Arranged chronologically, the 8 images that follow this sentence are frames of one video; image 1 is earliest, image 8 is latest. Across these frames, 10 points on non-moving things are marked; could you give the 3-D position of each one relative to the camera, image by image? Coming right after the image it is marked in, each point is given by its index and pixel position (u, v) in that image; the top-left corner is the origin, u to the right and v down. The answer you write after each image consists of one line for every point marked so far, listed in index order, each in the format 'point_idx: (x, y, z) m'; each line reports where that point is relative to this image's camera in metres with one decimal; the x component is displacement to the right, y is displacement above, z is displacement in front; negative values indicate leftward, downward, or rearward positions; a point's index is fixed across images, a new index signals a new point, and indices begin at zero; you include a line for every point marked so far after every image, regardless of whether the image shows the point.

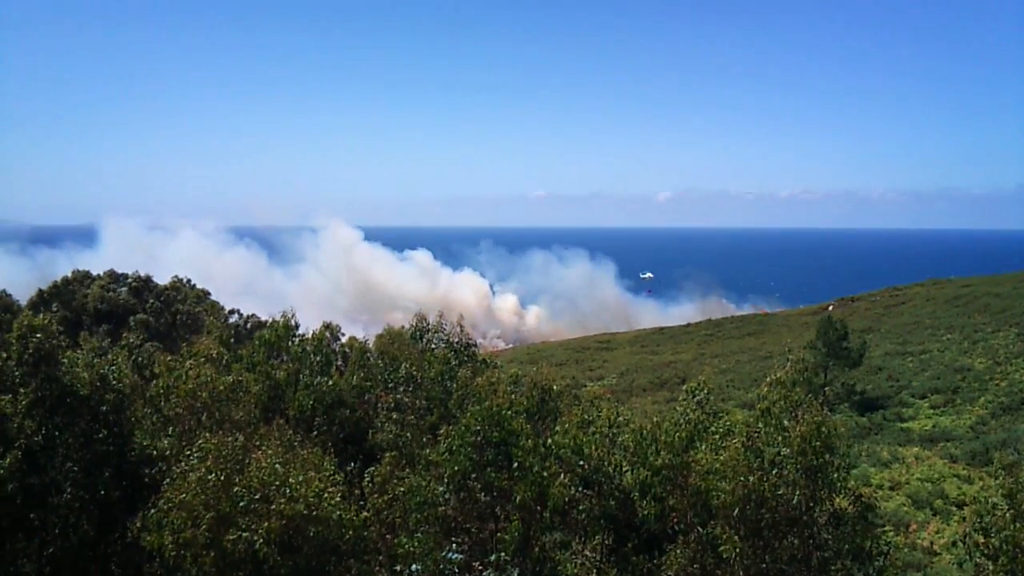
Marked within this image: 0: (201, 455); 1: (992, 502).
0: (-6.7, -3.6, +13.8) m
1: (+10.6, -4.8, +14.0) m
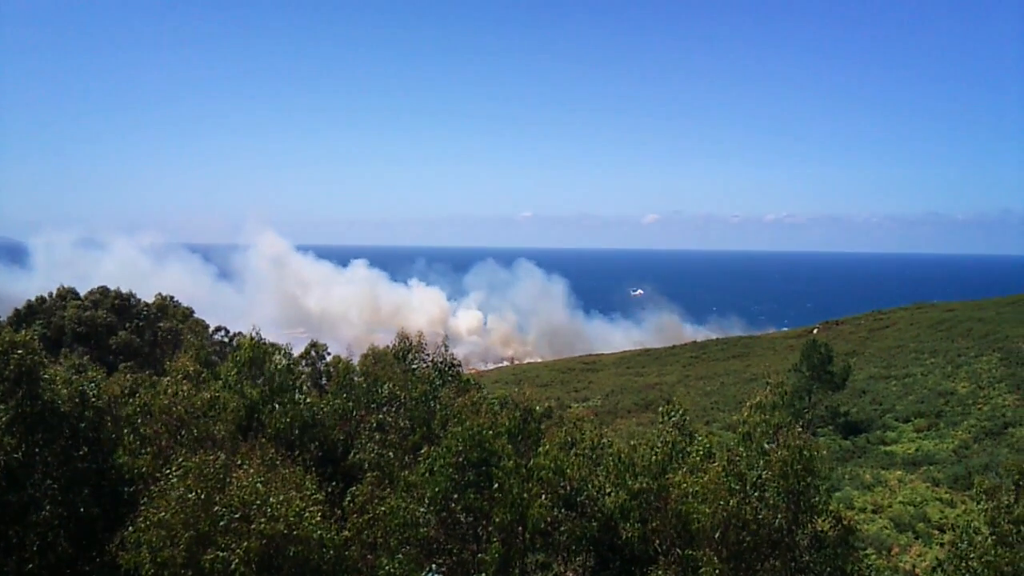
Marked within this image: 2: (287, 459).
0: (-7.1, -4.0, +13.6) m
1: (+10.2, -5.3, +14.0) m
2: (-5.2, -4.0, +14.7) m
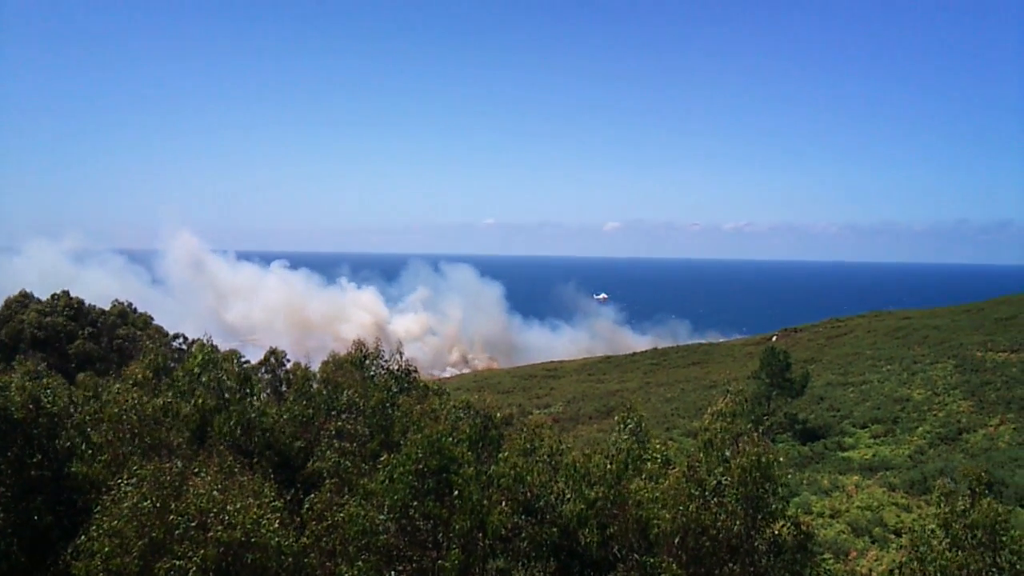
0: (-8.0, -4.1, +13.4) m
1: (+9.3, -5.5, +14.2) m
2: (-6.1, -4.1, +14.6) m
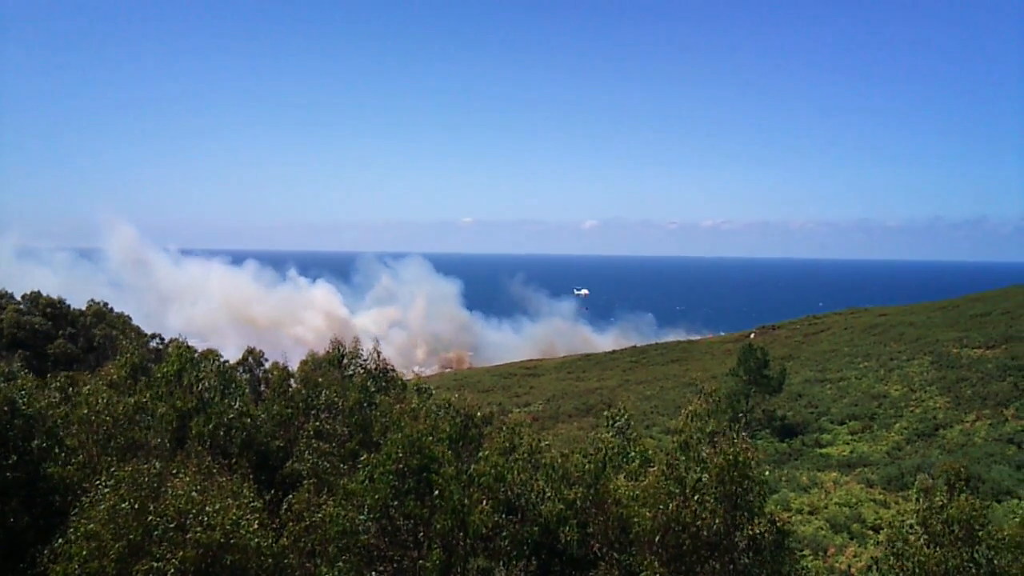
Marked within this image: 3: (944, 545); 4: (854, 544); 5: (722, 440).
0: (-8.4, -4.1, +13.3) m
1: (+8.9, -5.4, +14.2) m
2: (-6.6, -4.1, +14.5) m
3: (+9.0, -5.4, +13.1) m
4: (+10.0, -7.6, +18.7) m
5: (+4.9, -3.5, +14.6) m
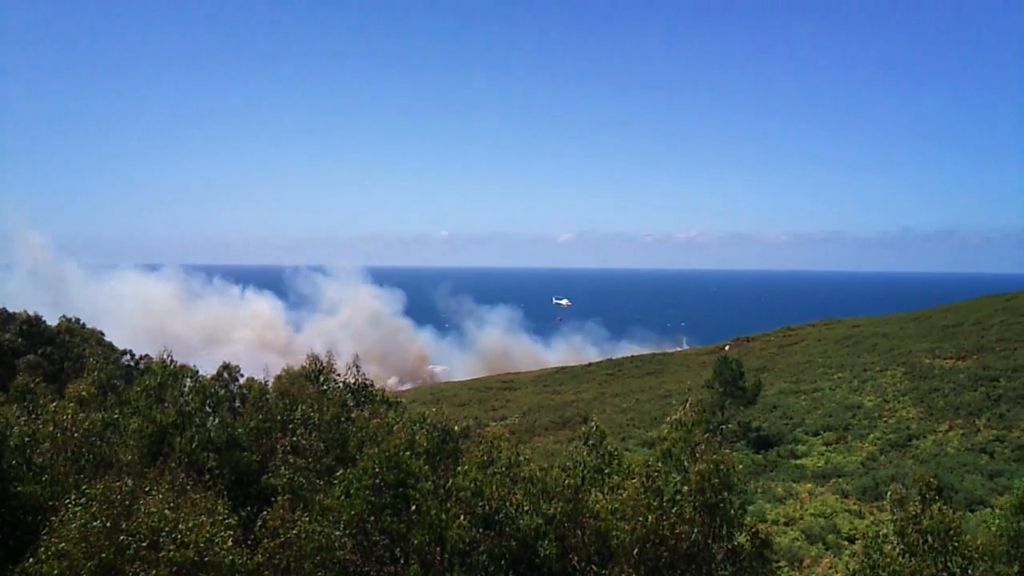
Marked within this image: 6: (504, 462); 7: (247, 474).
0: (-8.9, -4.5, +13.2) m
1: (+8.4, -5.7, +14.3) m
2: (-7.1, -4.5, +14.4) m
3: (+8.5, -5.6, +13.2) m
4: (+9.5, -7.9, +18.8) m
5: (+4.4, -3.8, +14.7) m
6: (-0.2, -4.3, +15.7) m
7: (-6.5, -4.6, +15.6) m
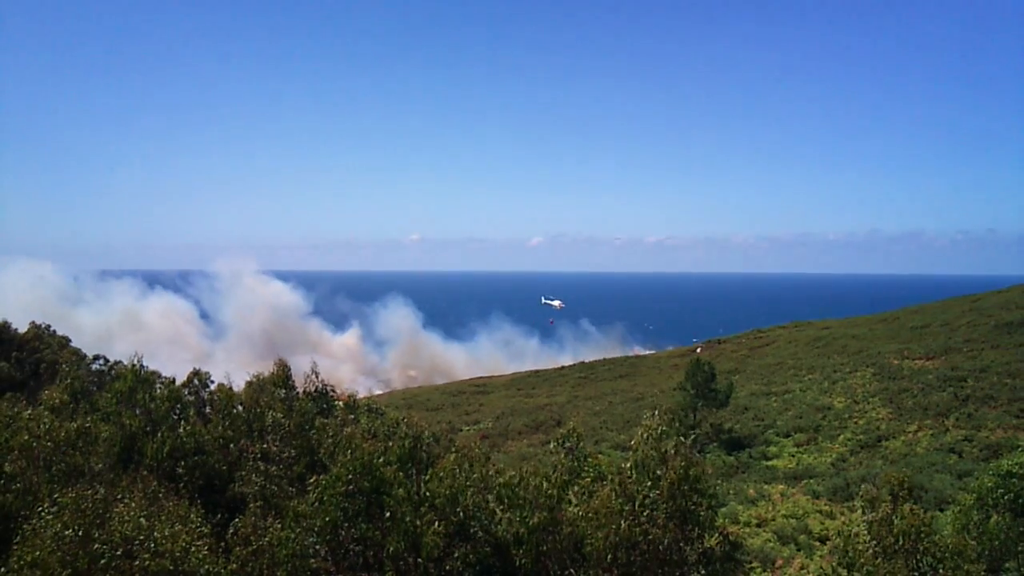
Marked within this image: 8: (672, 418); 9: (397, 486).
0: (-9.5, -4.6, +13.1) m
1: (+7.8, -5.7, +14.4) m
2: (-7.7, -4.6, +14.3) m
3: (+8.0, -5.6, +13.3) m
4: (+8.8, -7.9, +18.9) m
5: (+3.8, -3.8, +14.7) m
6: (-0.8, -4.4, +15.7) m
7: (-7.1, -4.7, +15.5) m
8: (+4.3, -3.3, +16.7) m
9: (-2.6, -4.4, +14.1) m
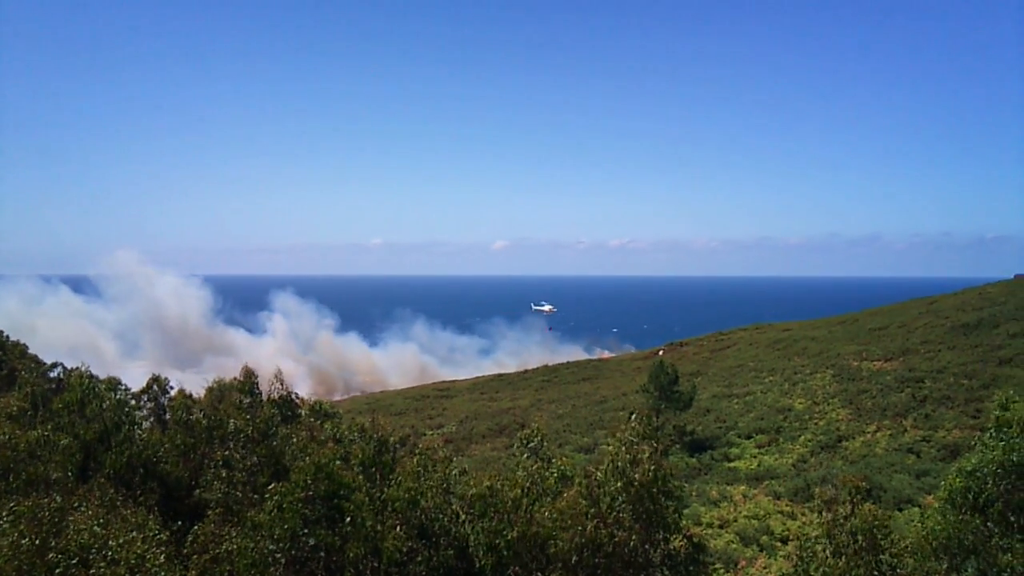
0: (-10.2, -4.7, +12.9) m
1: (+7.0, -5.8, +14.6) m
2: (-8.5, -4.7, +14.1) m
3: (+7.2, -5.7, +13.5) m
4: (+8.0, -8.0, +19.0) m
5: (+3.0, -3.9, +14.8) m
6: (-1.6, -4.5, +15.7) m
7: (-7.9, -4.8, +15.3) m
8: (+3.4, -3.4, +16.8) m
9: (-3.4, -4.5, +14.0) m
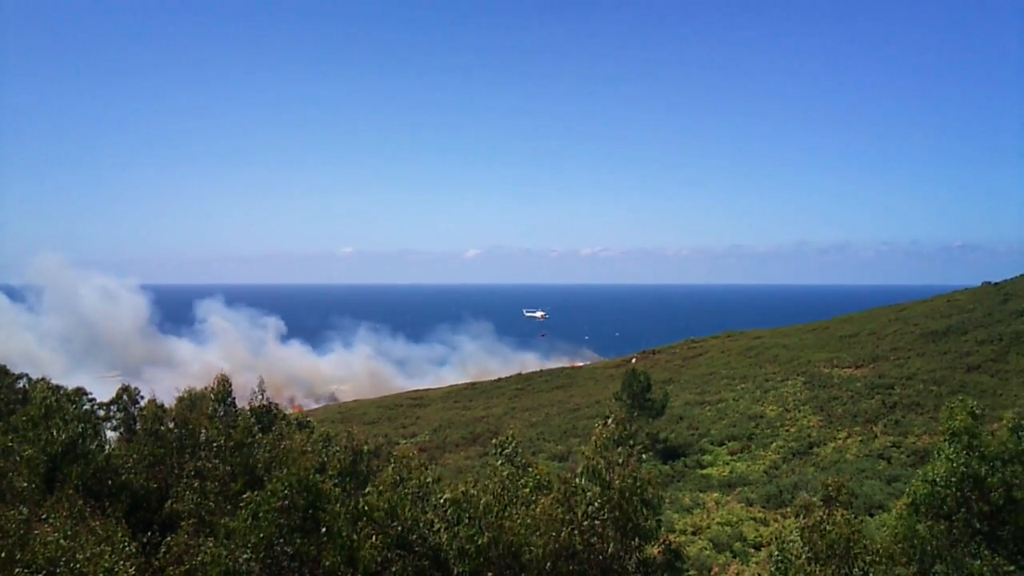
0: (-10.8, -4.9, +12.7) m
1: (+6.4, -5.9, +14.7) m
2: (-9.1, -4.9, +13.9) m
3: (+6.6, -5.9, +13.6) m
4: (+7.3, -8.2, +19.1) m
5: (+2.4, -4.1, +14.8) m
6: (-2.2, -4.7, +15.6) m
7: (-8.5, -5.0, +15.2) m
8: (+2.8, -3.6, +16.9) m
9: (-4.0, -4.7, +13.9) m
